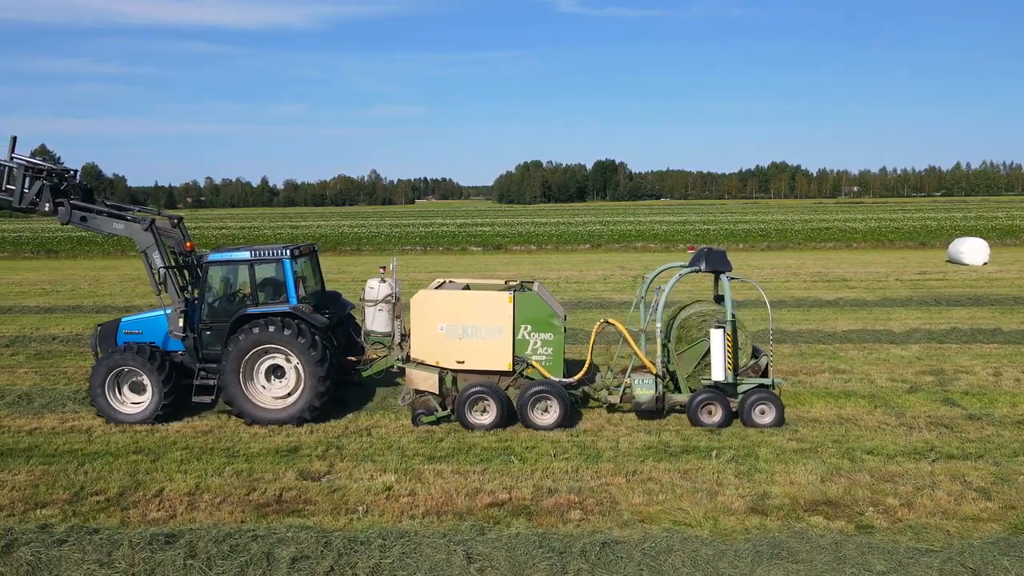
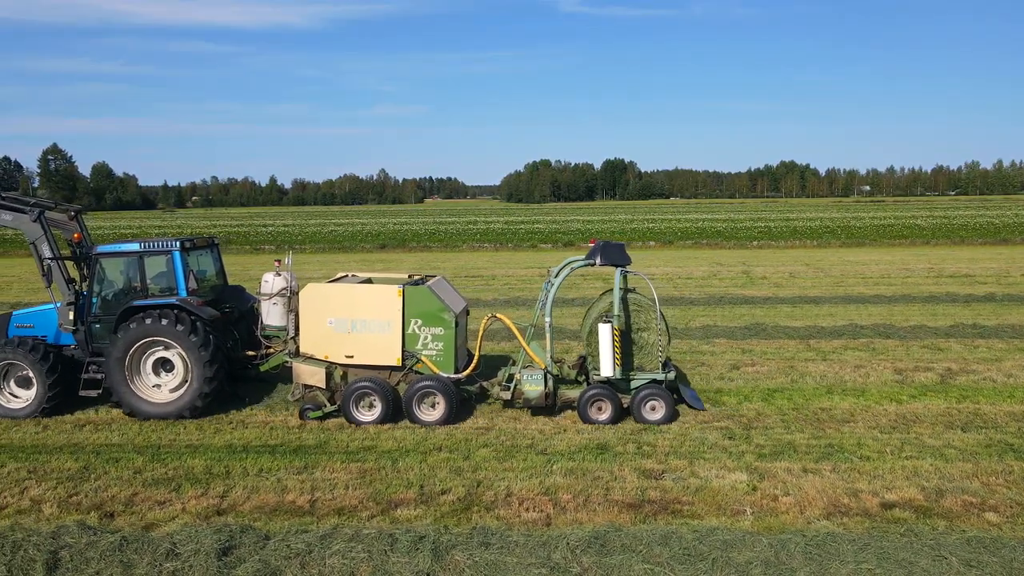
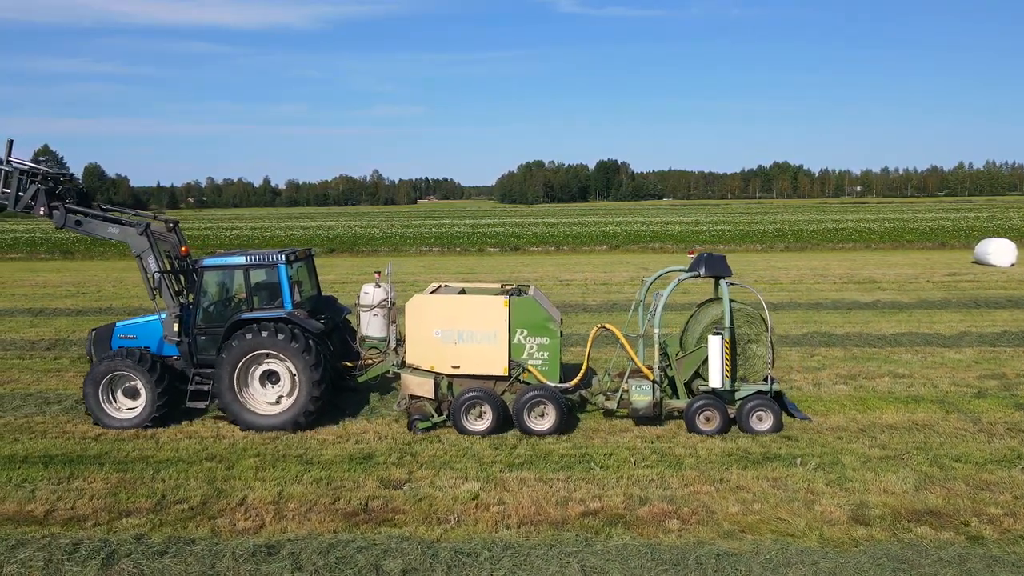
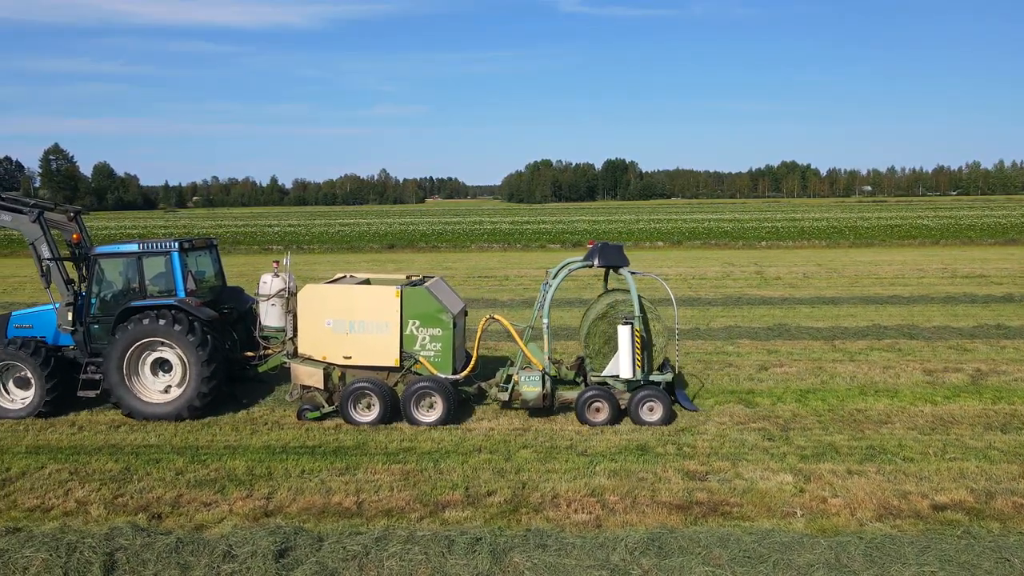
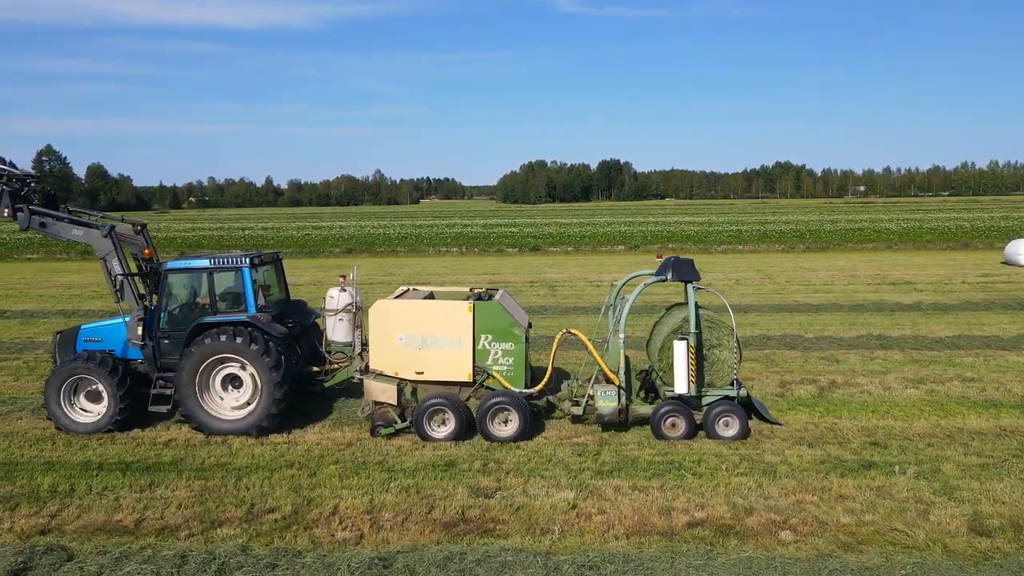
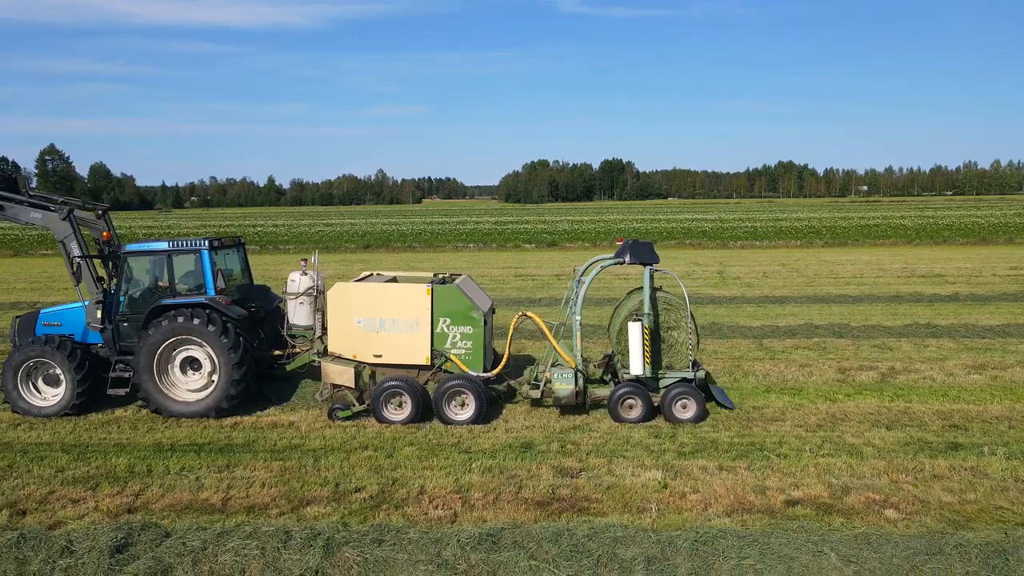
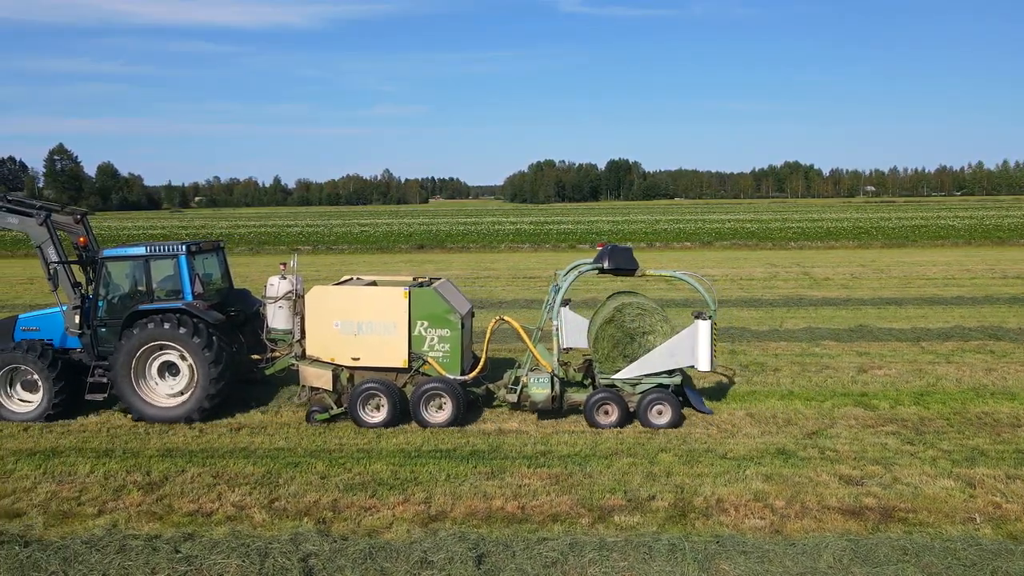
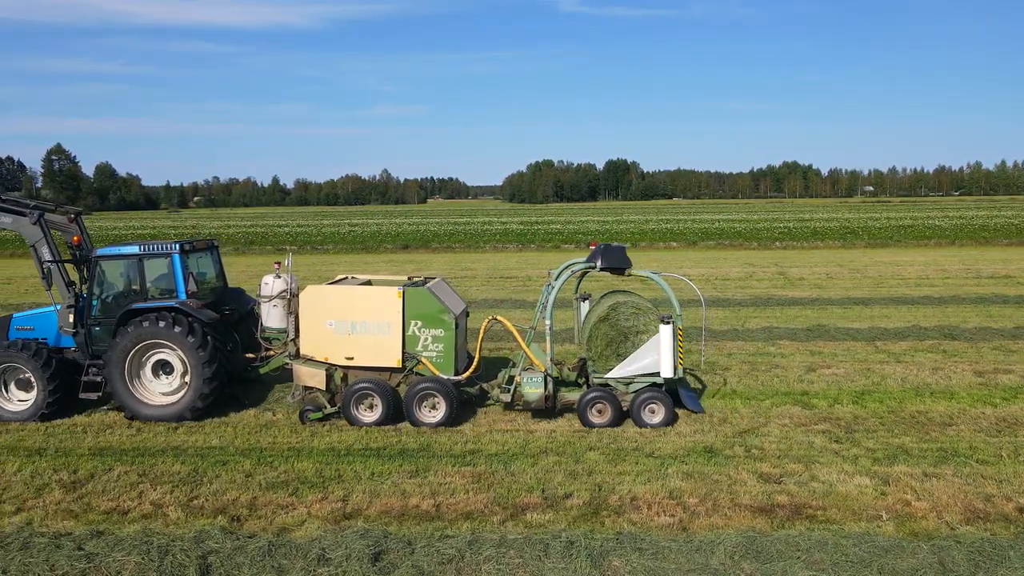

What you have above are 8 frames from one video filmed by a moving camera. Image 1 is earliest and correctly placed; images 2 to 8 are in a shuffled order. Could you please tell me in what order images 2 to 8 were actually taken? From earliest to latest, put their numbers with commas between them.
3, 5, 6, 2, 4, 8, 7
